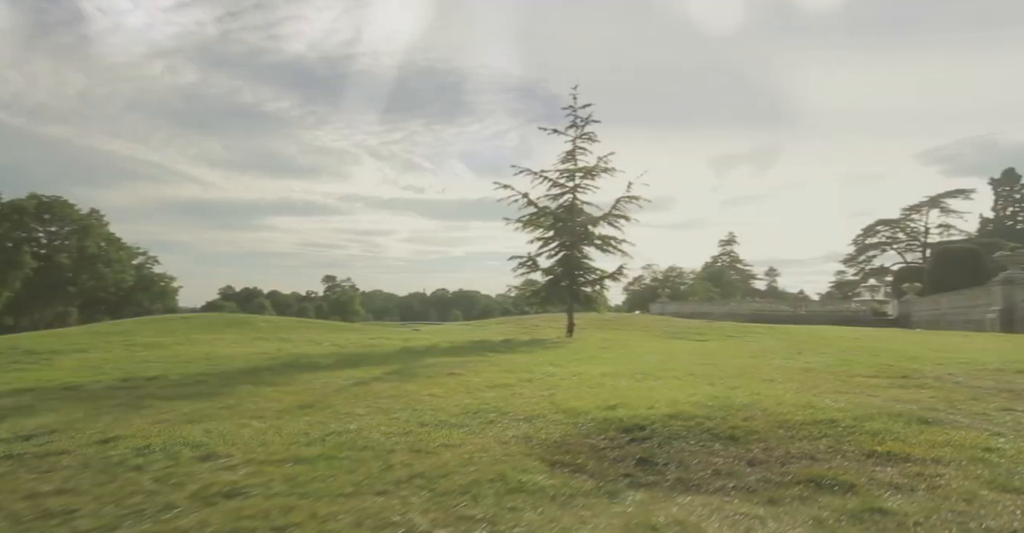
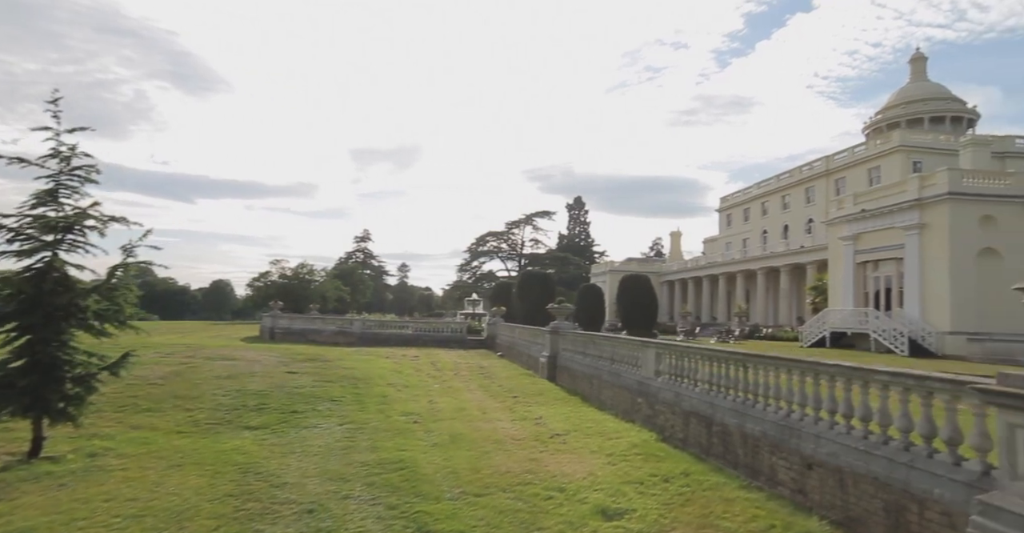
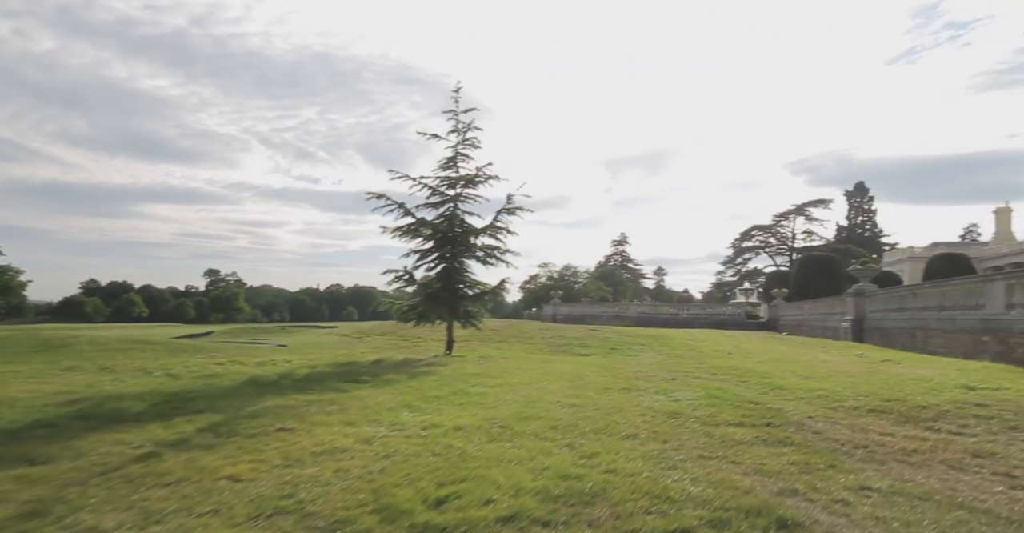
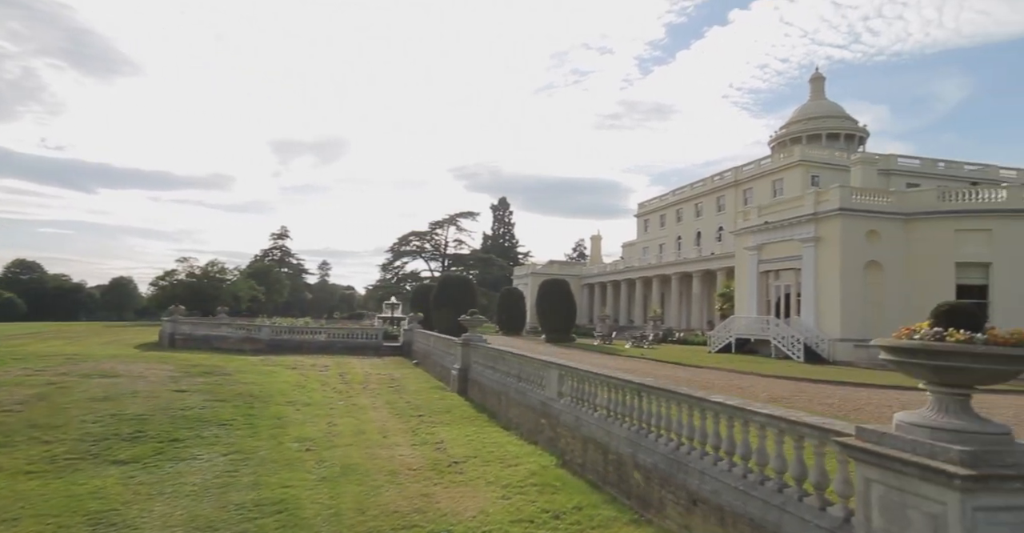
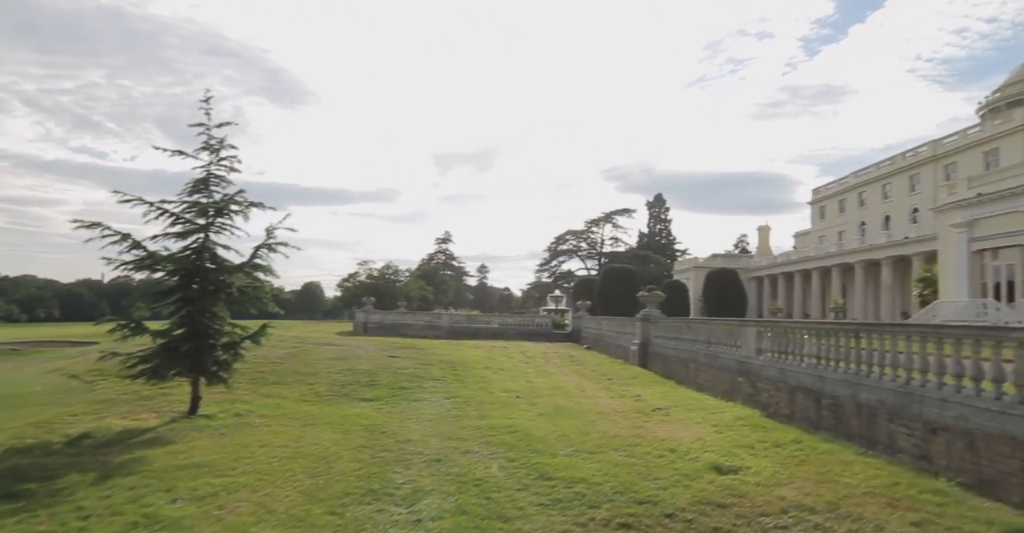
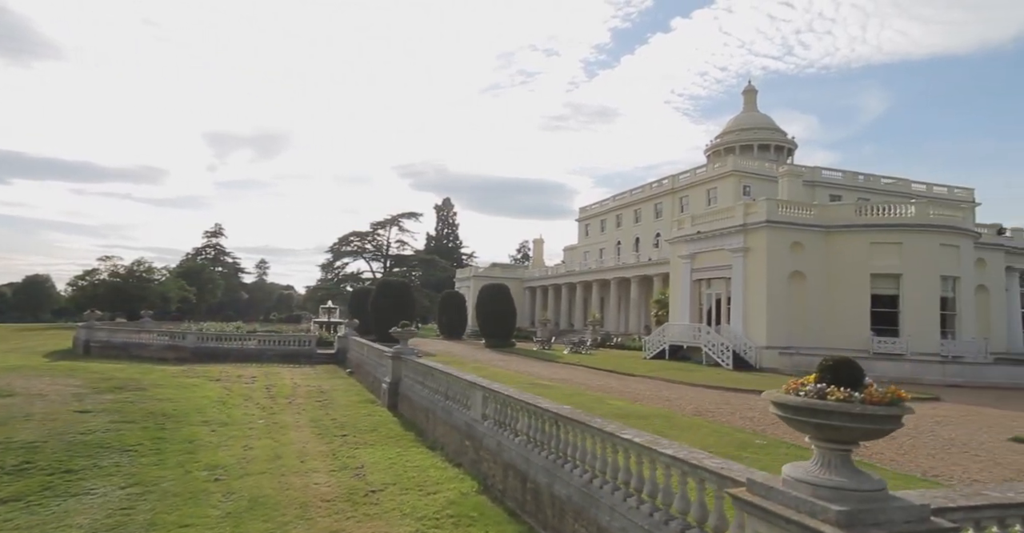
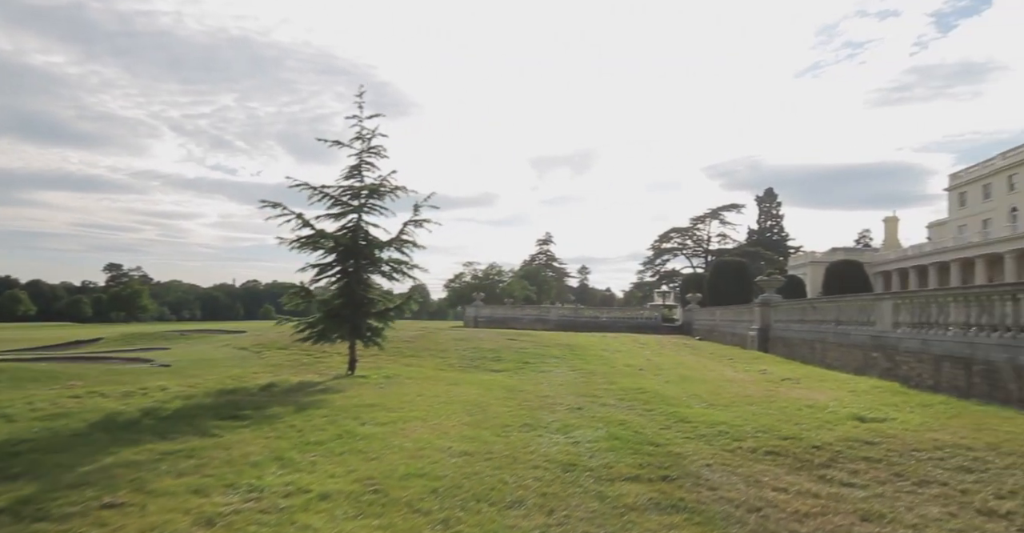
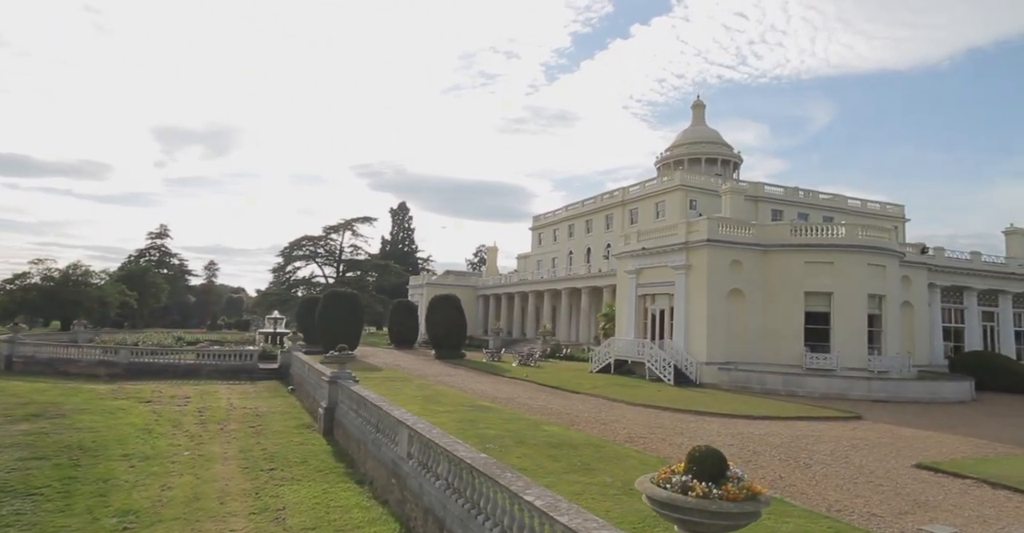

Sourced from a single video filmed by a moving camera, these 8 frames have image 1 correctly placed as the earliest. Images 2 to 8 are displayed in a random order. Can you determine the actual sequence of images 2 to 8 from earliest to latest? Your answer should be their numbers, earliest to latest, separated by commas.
3, 7, 5, 2, 4, 6, 8
